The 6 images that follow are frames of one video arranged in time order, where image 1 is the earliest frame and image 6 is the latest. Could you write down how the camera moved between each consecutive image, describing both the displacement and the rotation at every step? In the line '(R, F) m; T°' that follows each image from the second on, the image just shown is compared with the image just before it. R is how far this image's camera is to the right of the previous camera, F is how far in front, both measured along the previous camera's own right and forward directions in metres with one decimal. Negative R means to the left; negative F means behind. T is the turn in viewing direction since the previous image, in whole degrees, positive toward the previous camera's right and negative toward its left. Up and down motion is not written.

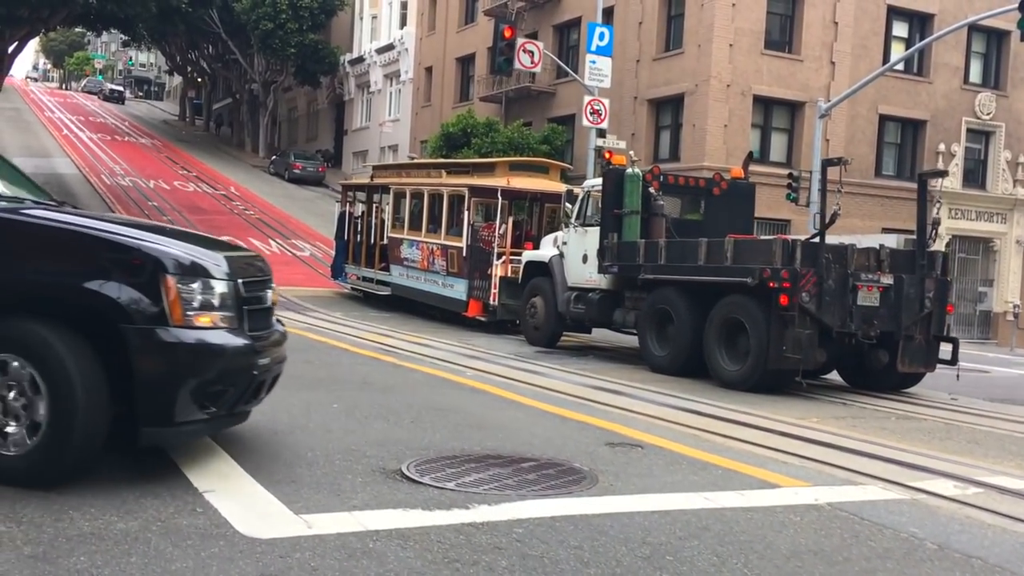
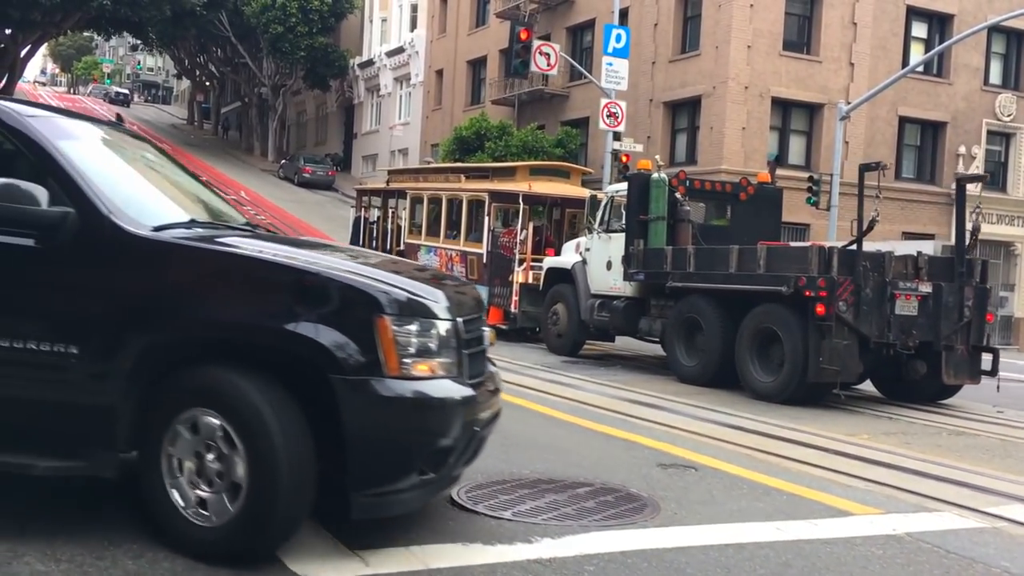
(-0.5, +0.4) m; 0°
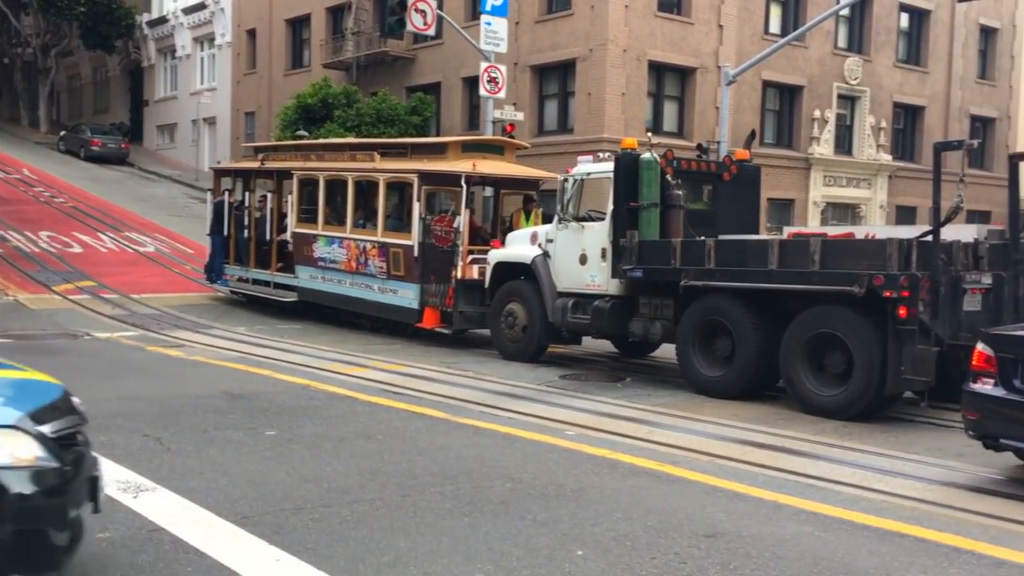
(-2.8, +2.9) m; +13°
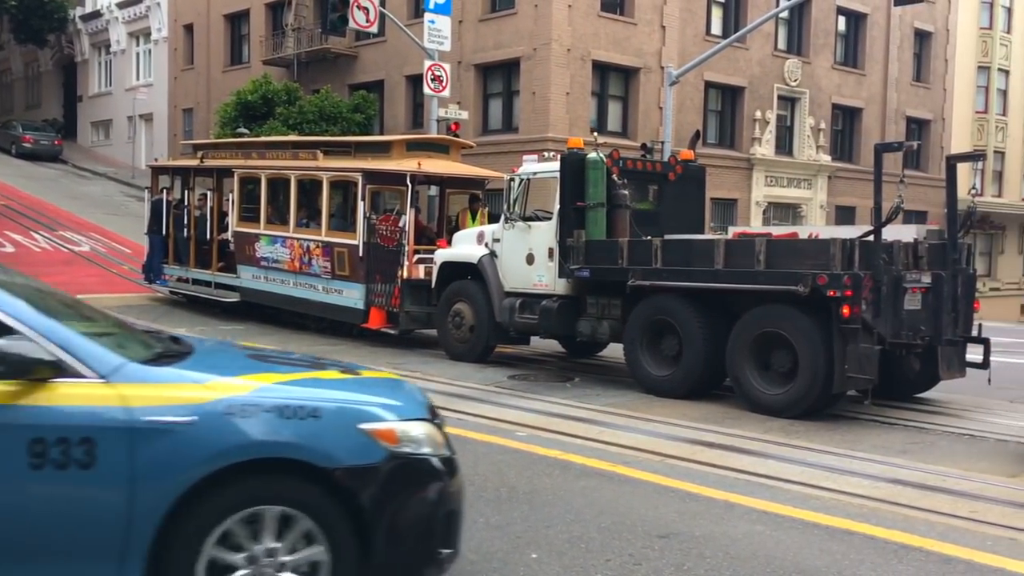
(0.0, +0.1) m; +3°
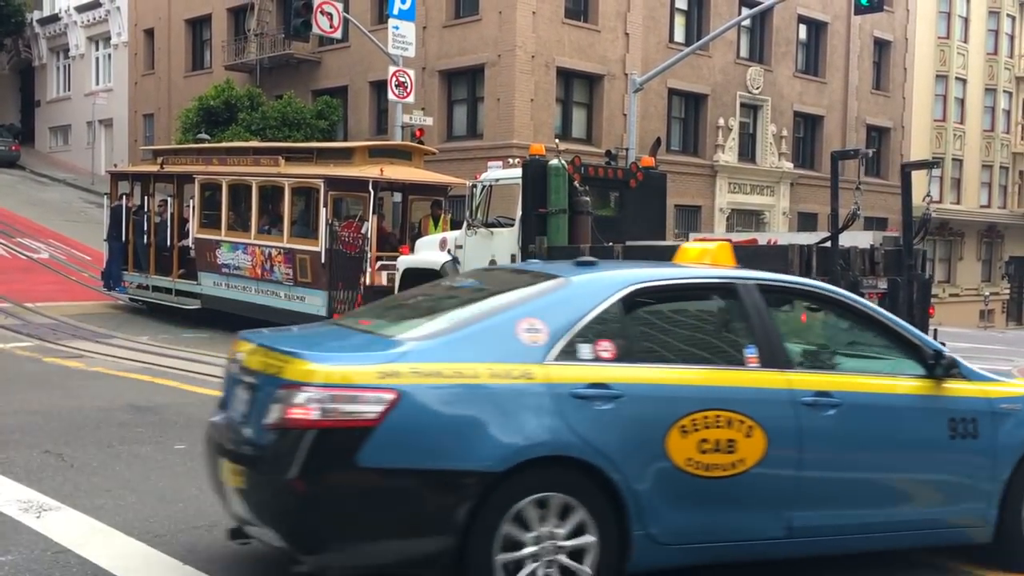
(+0.1, 0.0) m; +2°
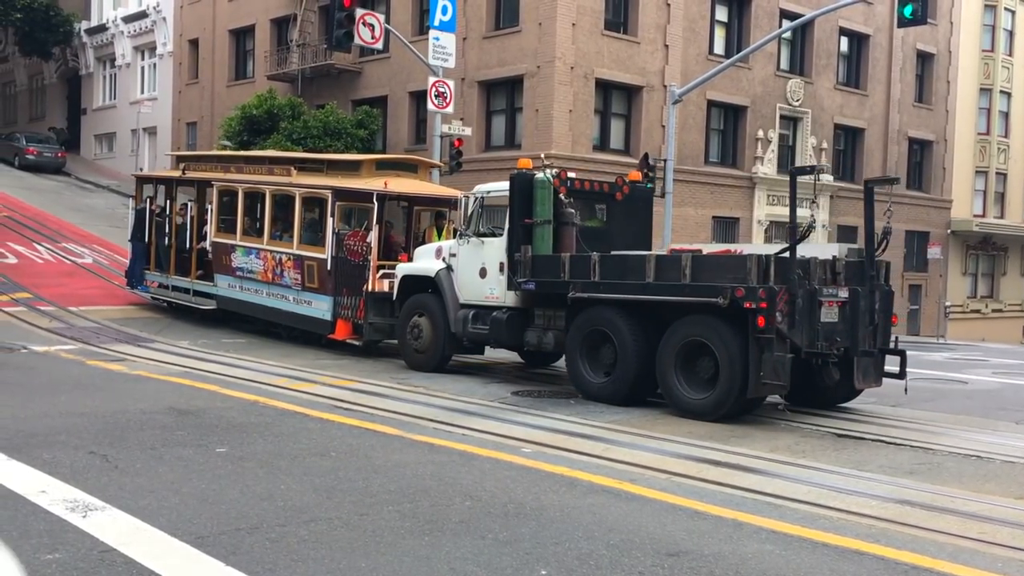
(+0.9, -0.1) m; -4°
